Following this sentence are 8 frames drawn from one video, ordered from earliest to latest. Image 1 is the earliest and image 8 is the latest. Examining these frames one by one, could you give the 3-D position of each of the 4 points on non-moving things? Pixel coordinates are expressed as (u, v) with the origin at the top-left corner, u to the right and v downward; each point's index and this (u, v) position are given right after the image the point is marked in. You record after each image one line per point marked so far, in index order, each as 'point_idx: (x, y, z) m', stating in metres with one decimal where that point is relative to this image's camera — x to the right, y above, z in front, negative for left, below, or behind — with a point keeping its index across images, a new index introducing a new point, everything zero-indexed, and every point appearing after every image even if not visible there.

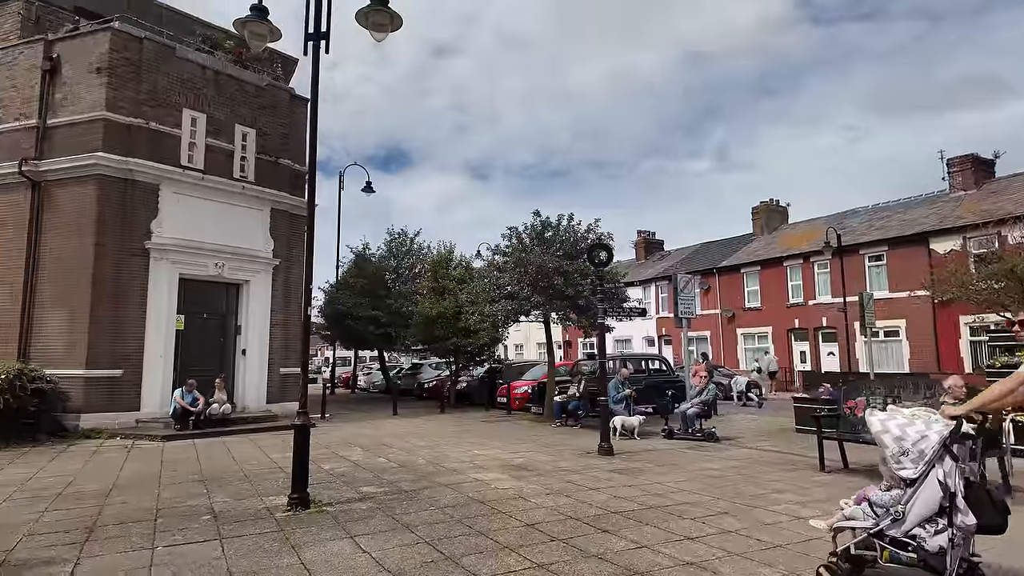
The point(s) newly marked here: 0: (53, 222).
0: (-10.0, +1.4, +13.0) m
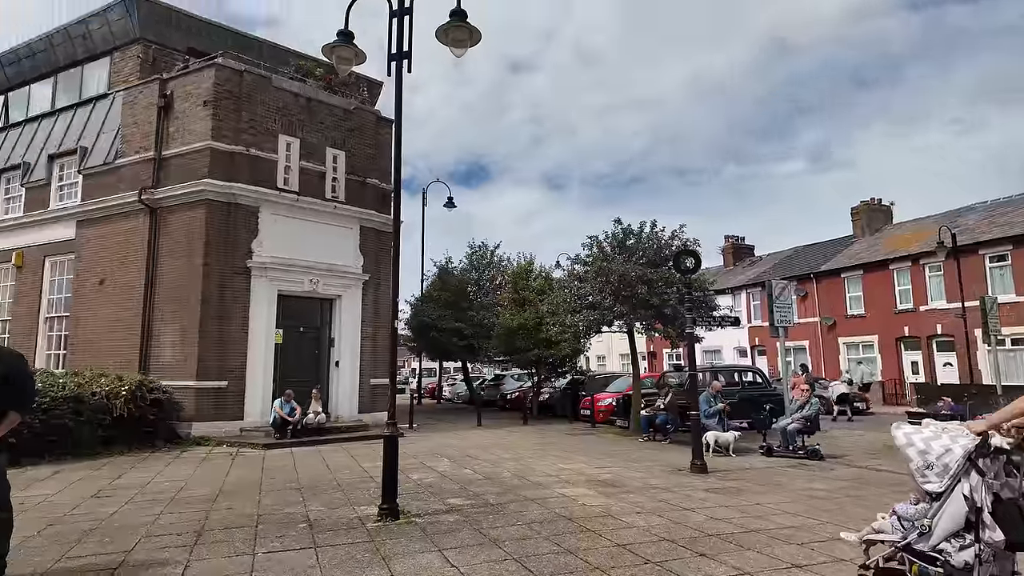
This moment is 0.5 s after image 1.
0: (-8.2, +1.0, +14.2) m
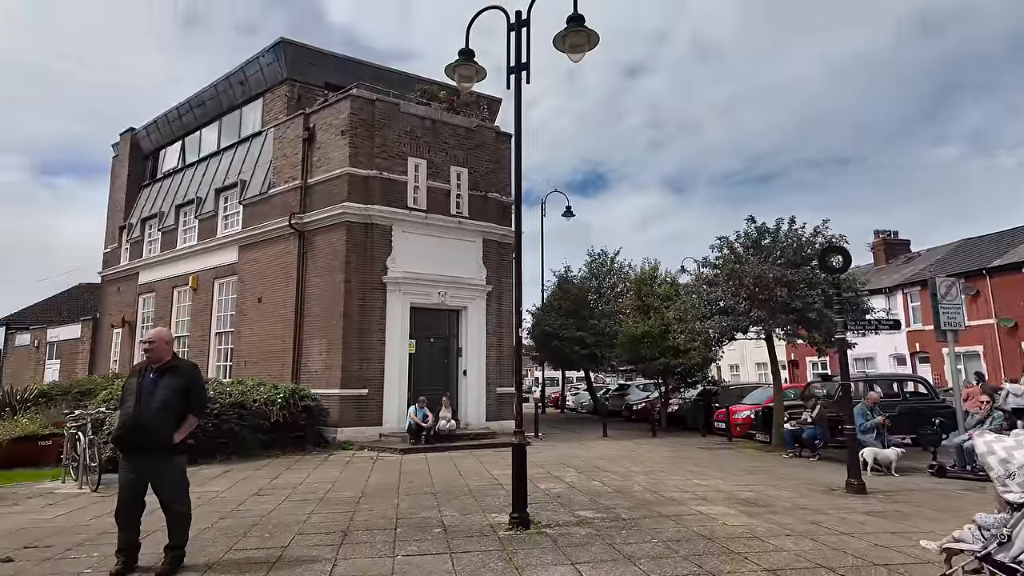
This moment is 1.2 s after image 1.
0: (-5.2, +0.6, +15.4) m
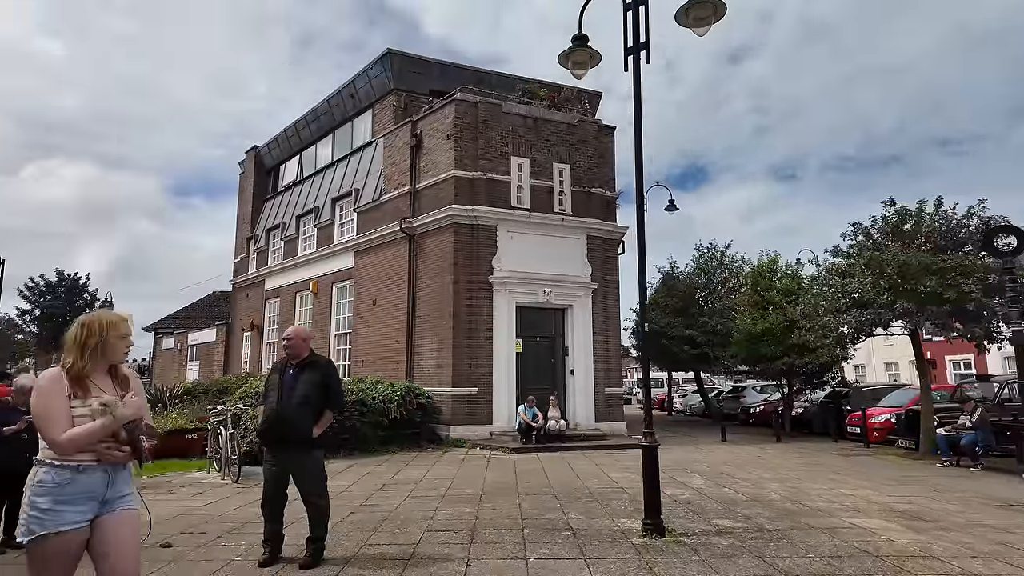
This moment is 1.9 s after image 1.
0: (-2.4, +0.6, +15.8) m
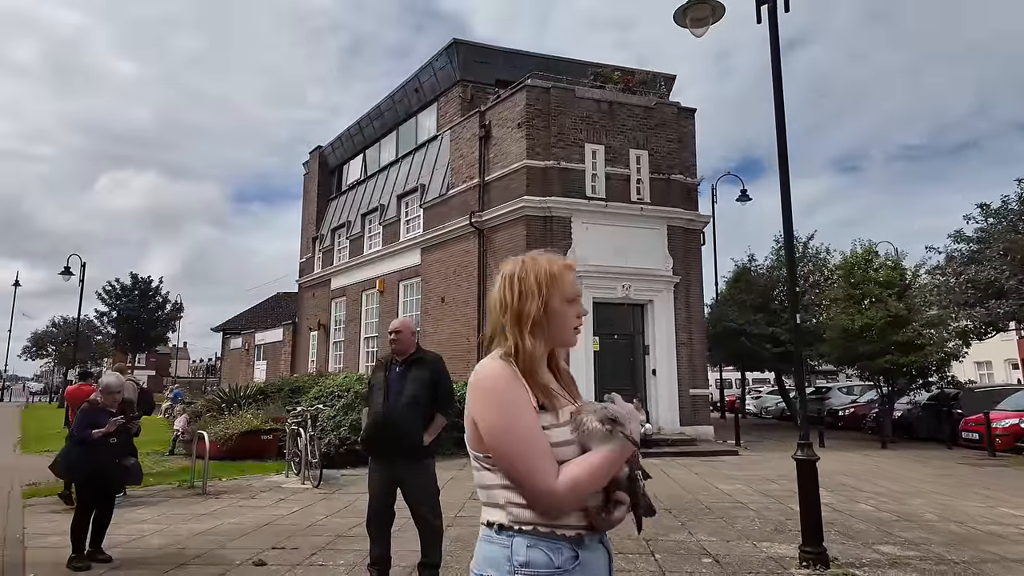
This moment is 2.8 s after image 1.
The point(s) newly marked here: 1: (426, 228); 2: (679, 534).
0: (-0.5, +0.7, +15.1) m
1: (-2.7, +1.8, +17.9) m
2: (+1.7, -2.5, +6.0) m
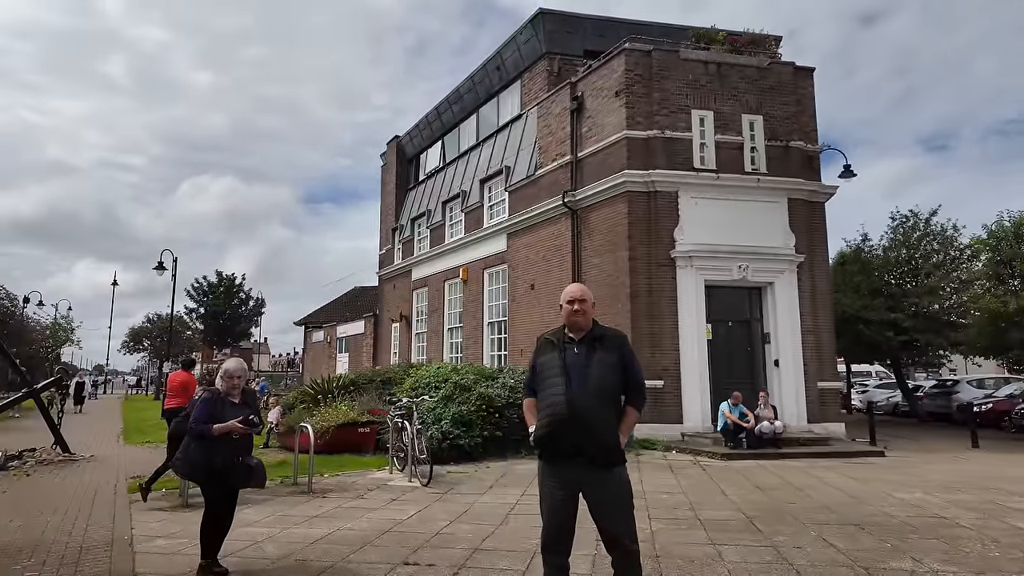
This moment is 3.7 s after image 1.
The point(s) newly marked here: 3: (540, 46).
0: (+1.9, +1.1, +14.0) m
1: (0.0, +2.2, +17.0) m
2: (+3.1, -2.1, +4.7) m
3: (+0.8, +6.9, +16.7) m
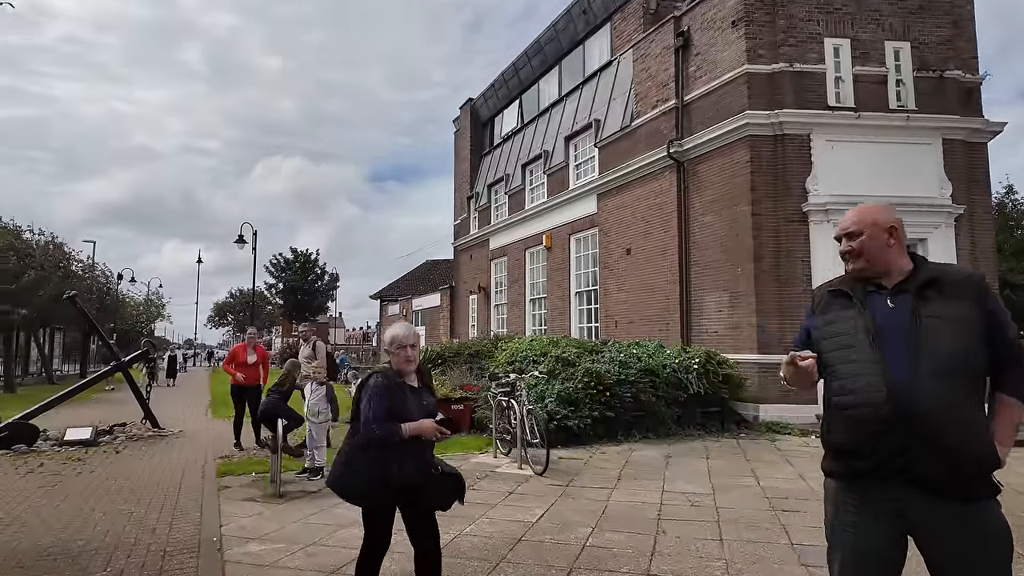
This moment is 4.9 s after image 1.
0: (+3.9, +1.9, +12.4) m
1: (+2.3, +3.1, +15.4) m
2: (+4.2, -1.8, +3.1) m
3: (+3.0, +7.8, +14.9) m
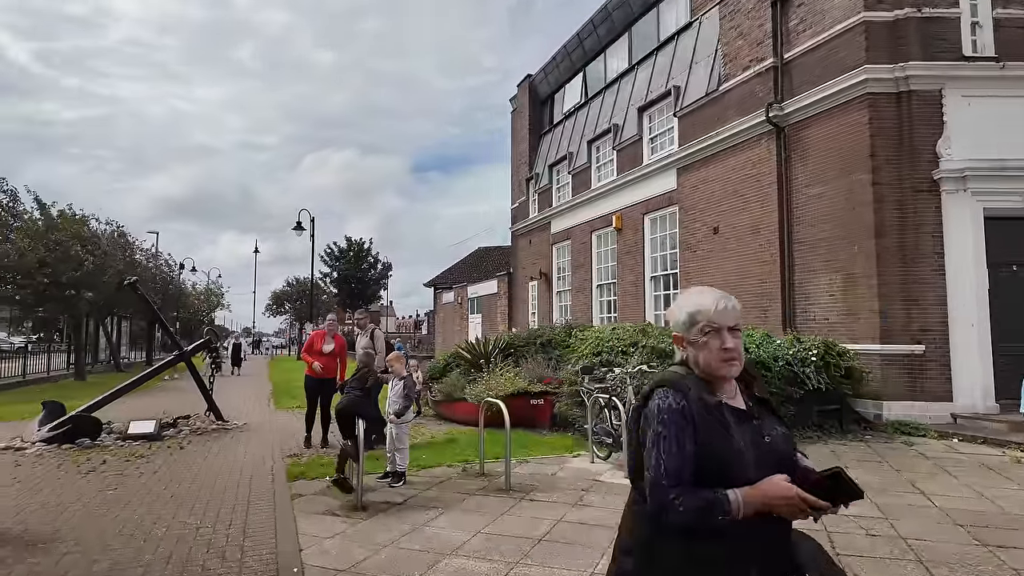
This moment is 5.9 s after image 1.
0: (+5.4, +2.2, +10.9) m
1: (+4.0, +3.5, +14.1) m
2: (+5.0, -1.6, +1.8) m
3: (+4.7, +8.1, +13.5) m
